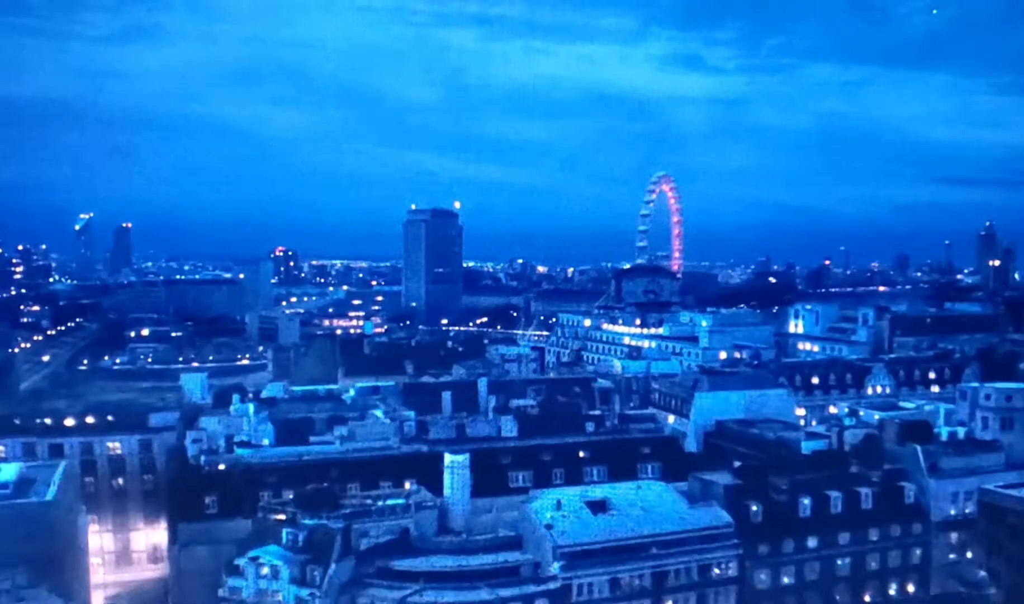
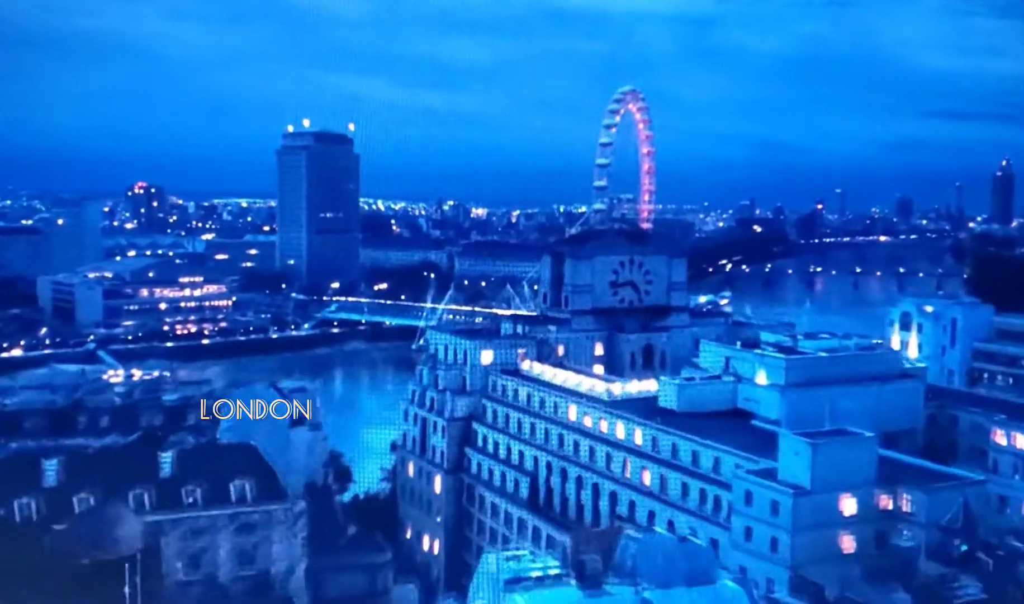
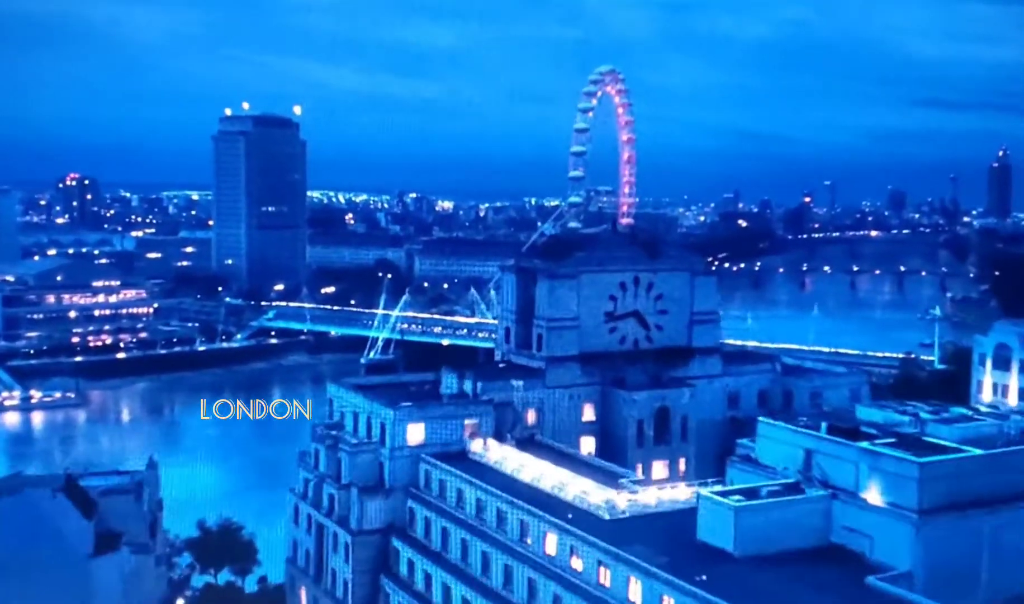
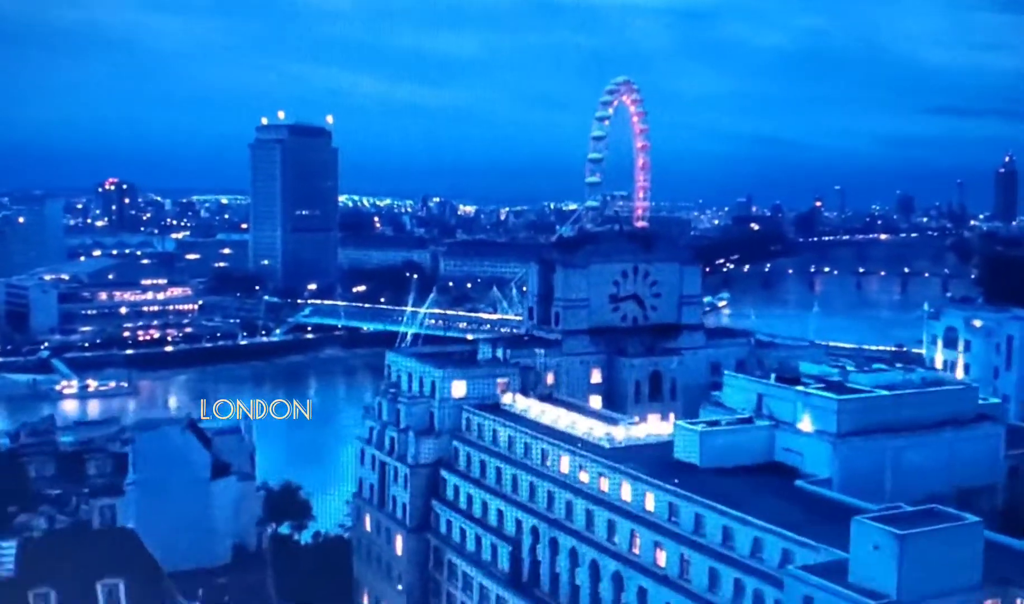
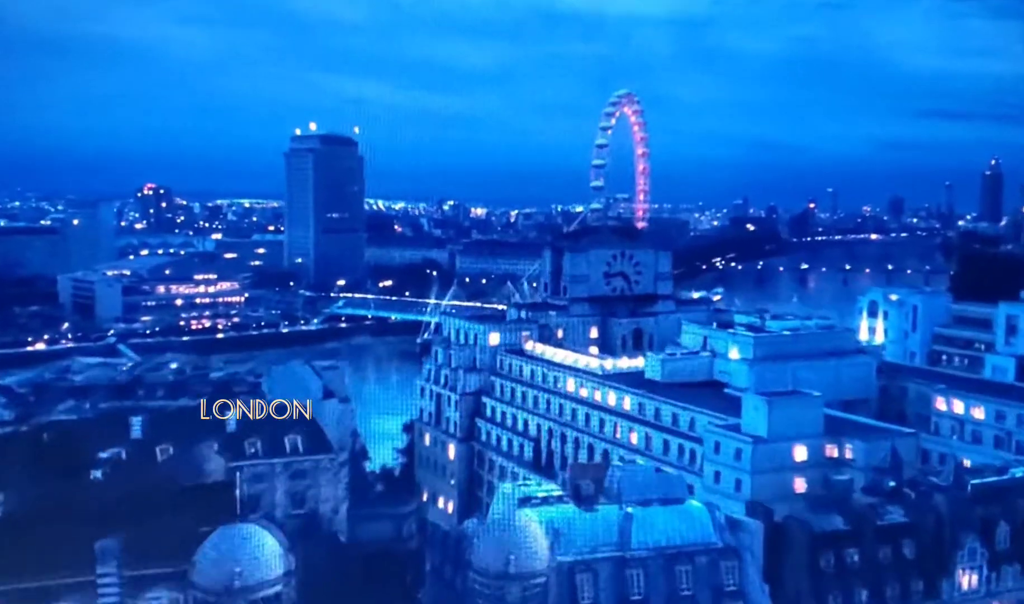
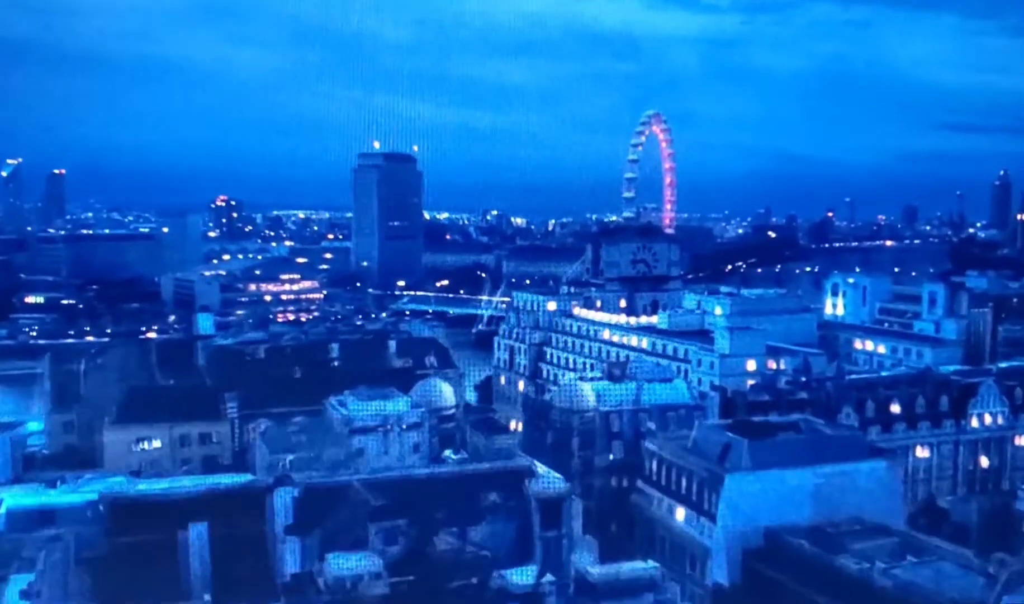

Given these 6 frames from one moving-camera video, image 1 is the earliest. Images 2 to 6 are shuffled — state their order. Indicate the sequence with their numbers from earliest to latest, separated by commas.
6, 5, 2, 4, 3
